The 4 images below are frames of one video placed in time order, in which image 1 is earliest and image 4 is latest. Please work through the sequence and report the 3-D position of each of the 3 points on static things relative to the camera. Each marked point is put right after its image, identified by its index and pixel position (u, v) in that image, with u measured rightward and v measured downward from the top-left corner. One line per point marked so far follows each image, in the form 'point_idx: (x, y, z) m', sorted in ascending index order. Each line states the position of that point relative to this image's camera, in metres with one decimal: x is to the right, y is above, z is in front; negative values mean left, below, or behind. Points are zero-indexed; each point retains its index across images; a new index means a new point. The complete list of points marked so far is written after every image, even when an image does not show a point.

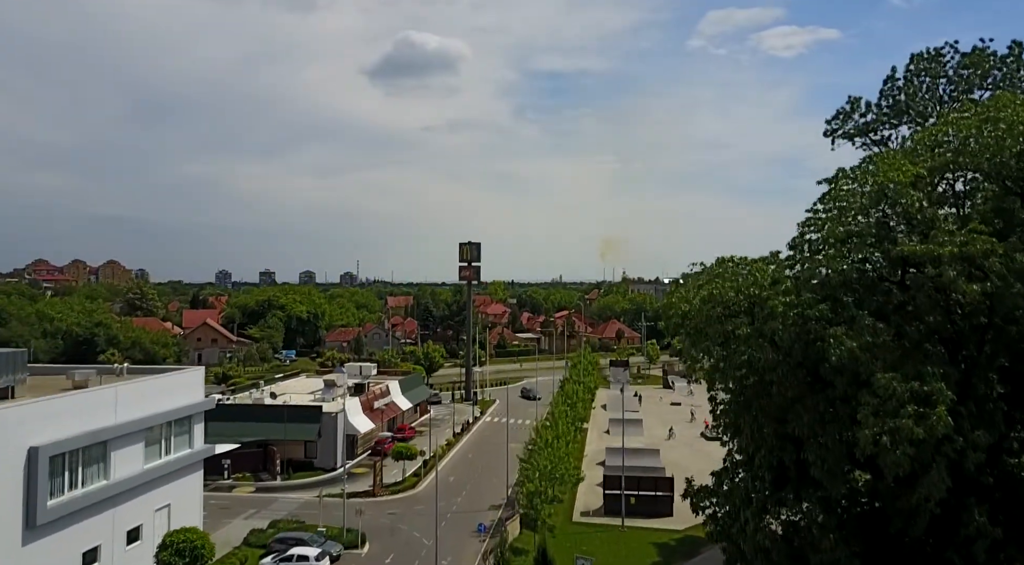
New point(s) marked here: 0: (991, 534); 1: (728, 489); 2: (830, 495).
0: (+9.5, -5.1, +14.7) m
1: (+5.2, -5.0, +18.5) m
2: (+6.7, -4.5, +15.8) m
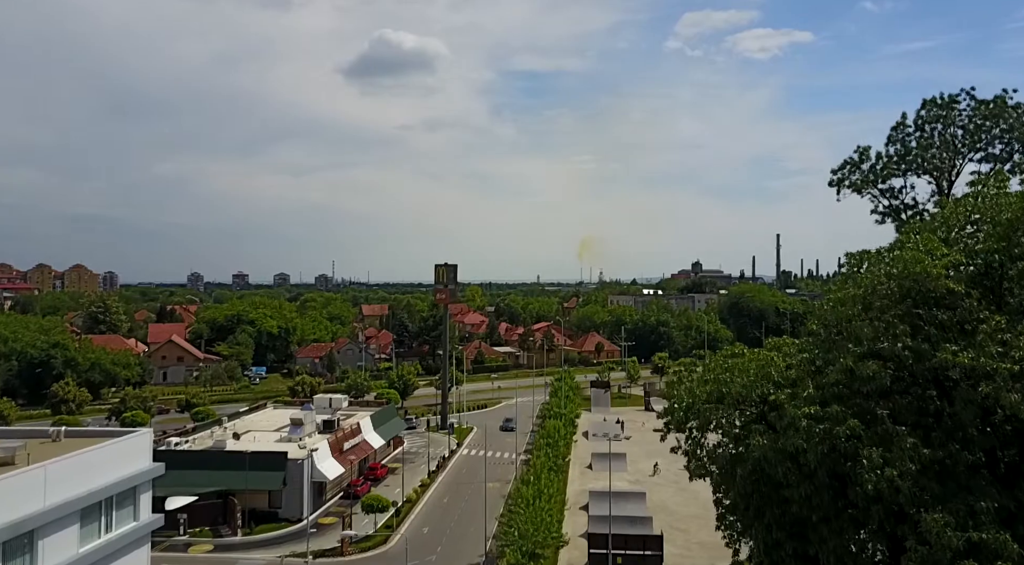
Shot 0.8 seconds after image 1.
0: (+9.1, -7.0, +12.7) m
1: (+4.8, -6.9, +16.3) m
2: (+6.4, -6.4, +13.7) m
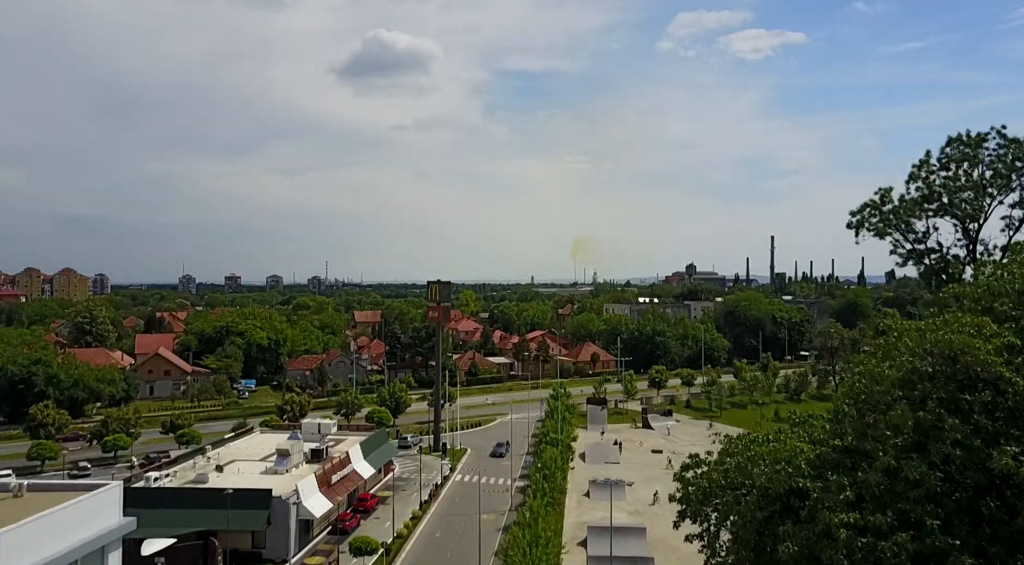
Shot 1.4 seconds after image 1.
0: (+9.1, -8.4, +11.1) m
1: (+4.7, -8.4, +14.7) m
2: (+6.3, -7.9, +12.0) m
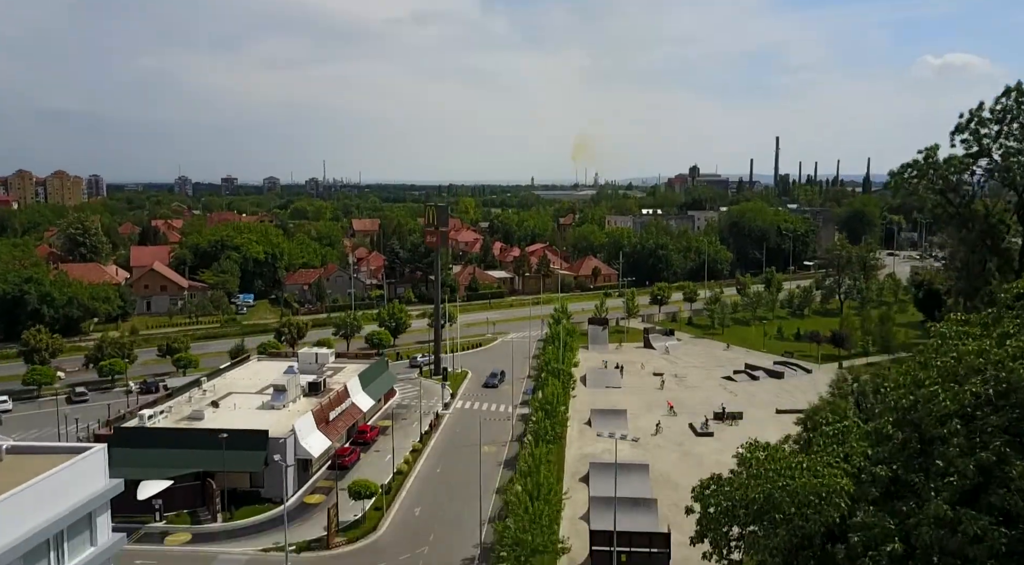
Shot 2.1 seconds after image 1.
0: (+9.2, -8.9, +10.3) m
1: (+4.8, -8.3, +13.9) m
2: (+6.4, -8.2, +11.2) m
